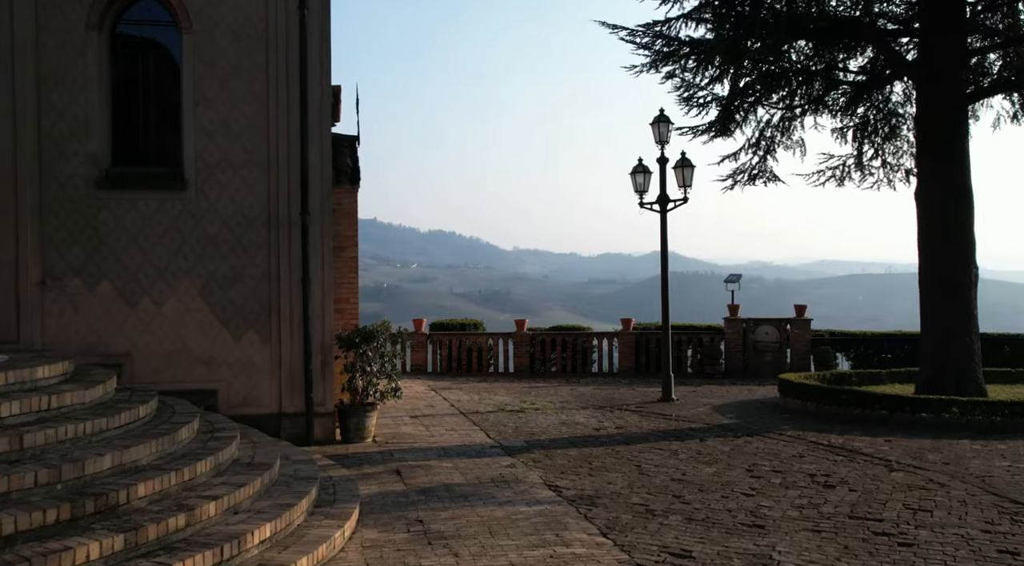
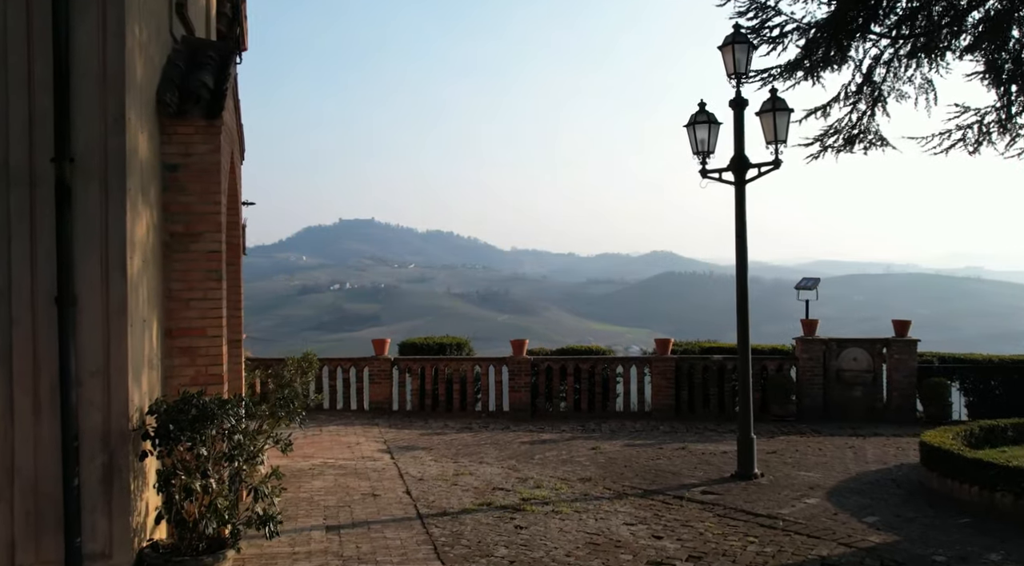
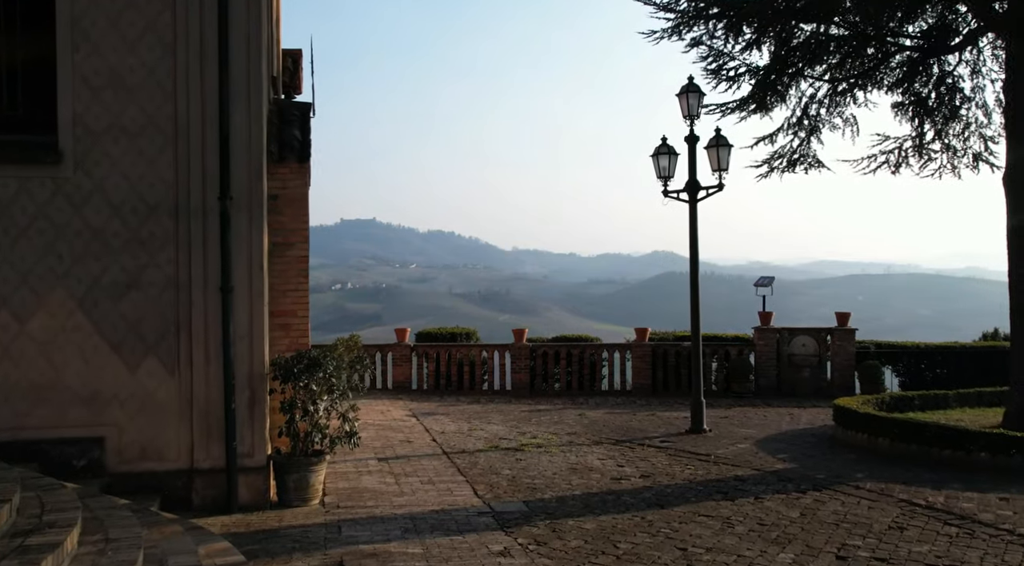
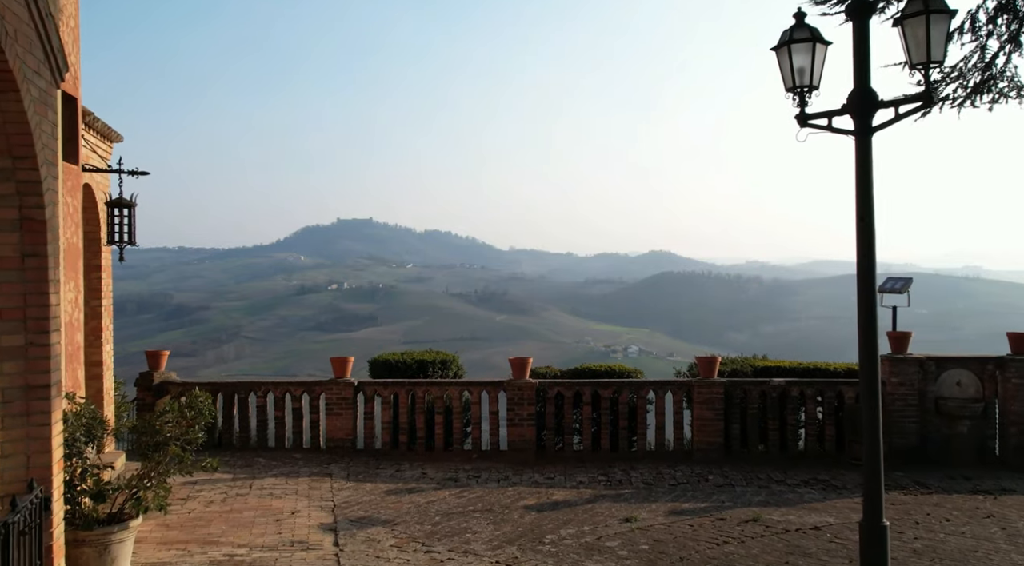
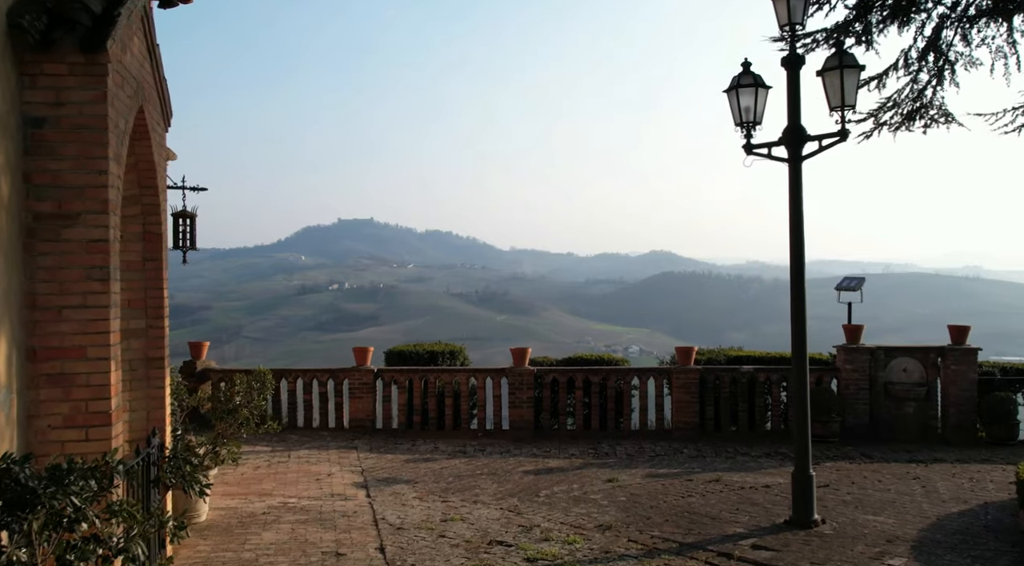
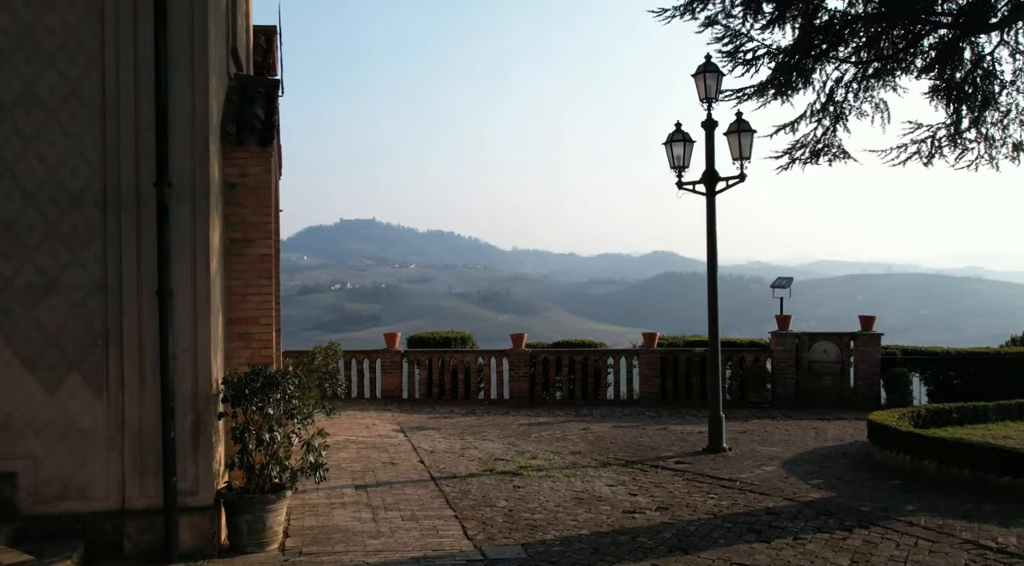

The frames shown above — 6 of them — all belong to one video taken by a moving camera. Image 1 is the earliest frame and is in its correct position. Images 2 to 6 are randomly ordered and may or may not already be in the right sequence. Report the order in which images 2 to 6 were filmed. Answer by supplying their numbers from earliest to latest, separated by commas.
3, 6, 2, 5, 4
